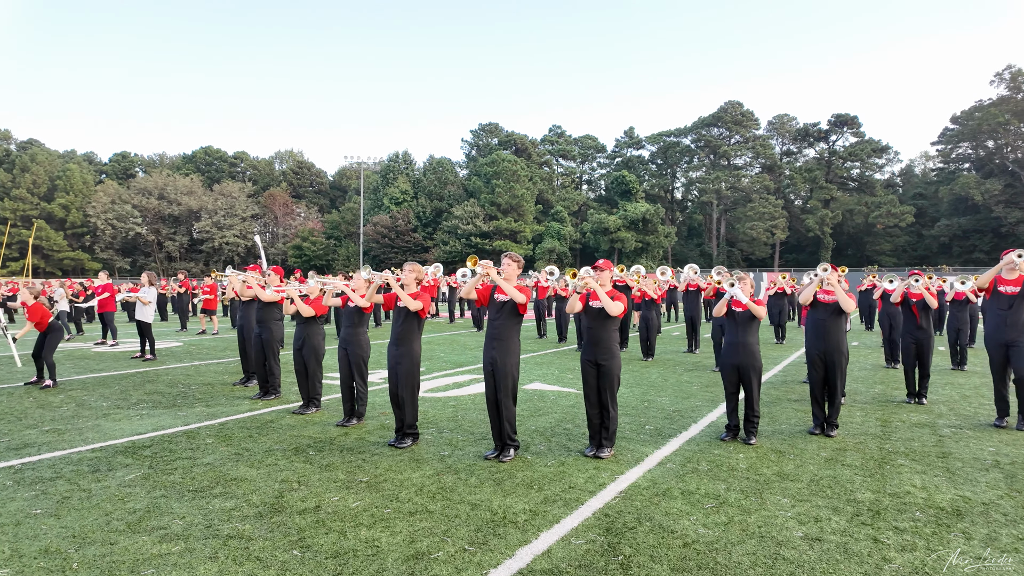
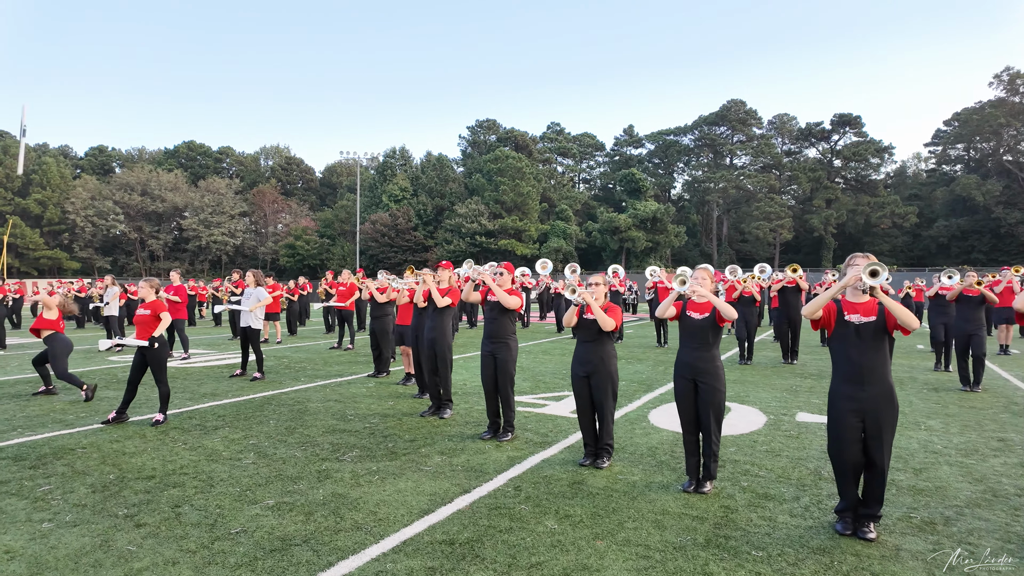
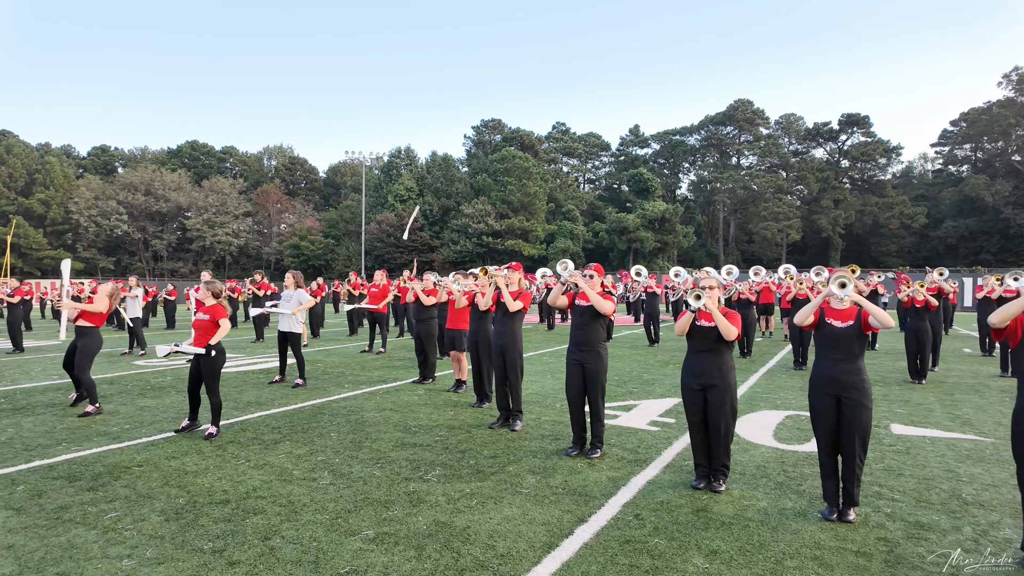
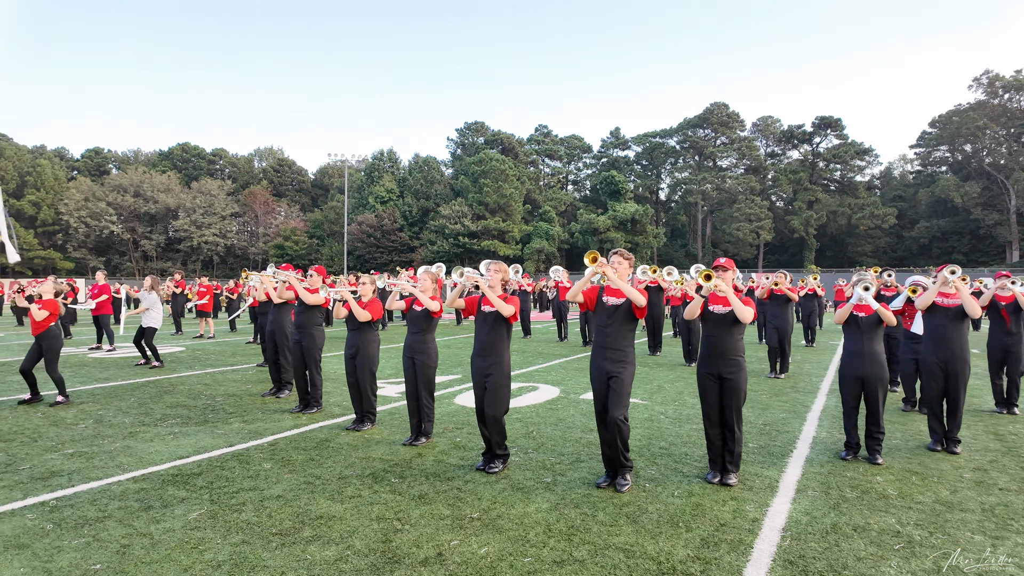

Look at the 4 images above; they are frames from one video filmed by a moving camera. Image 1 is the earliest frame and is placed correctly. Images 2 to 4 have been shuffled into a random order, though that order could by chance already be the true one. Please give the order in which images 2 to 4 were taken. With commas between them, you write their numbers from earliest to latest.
4, 2, 3
